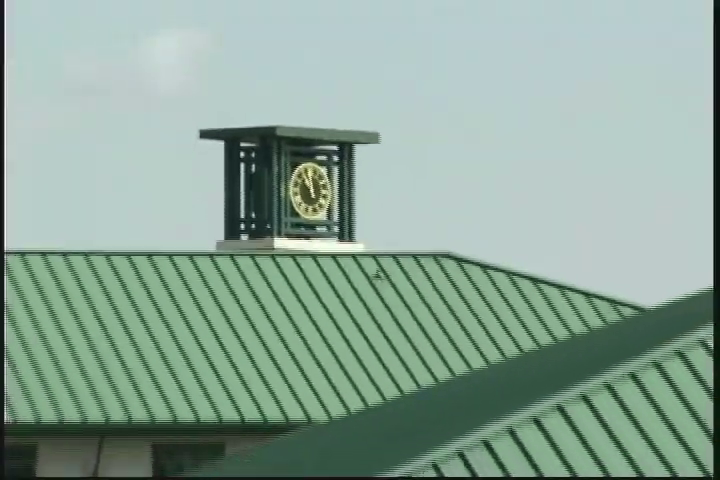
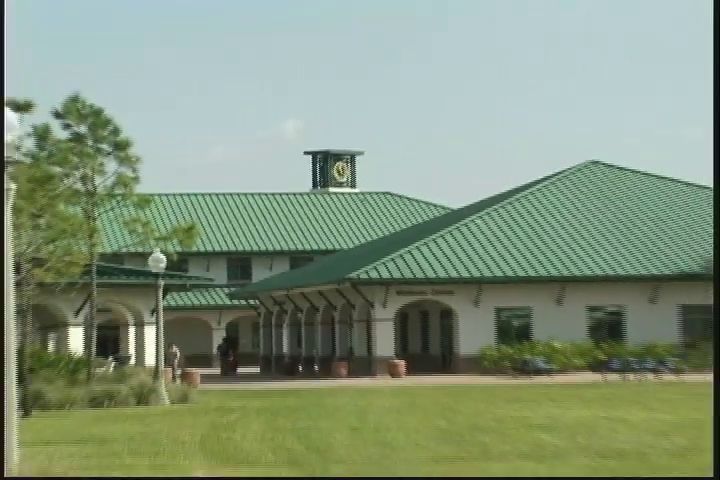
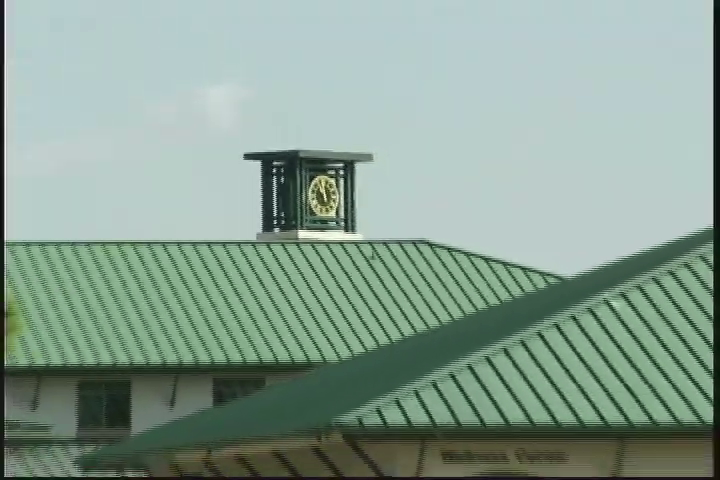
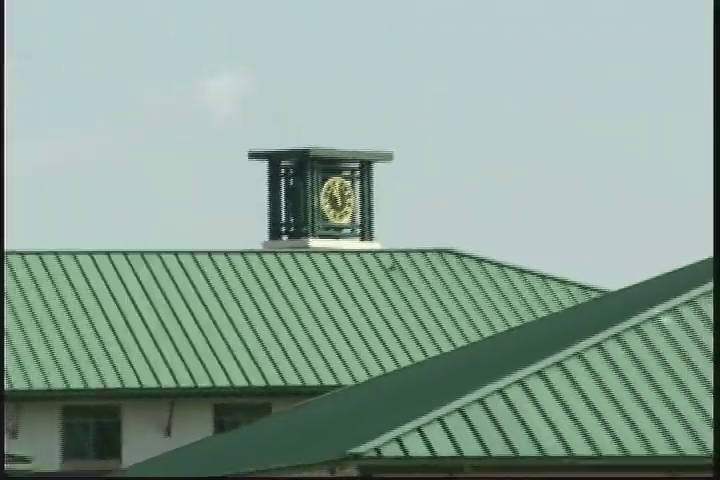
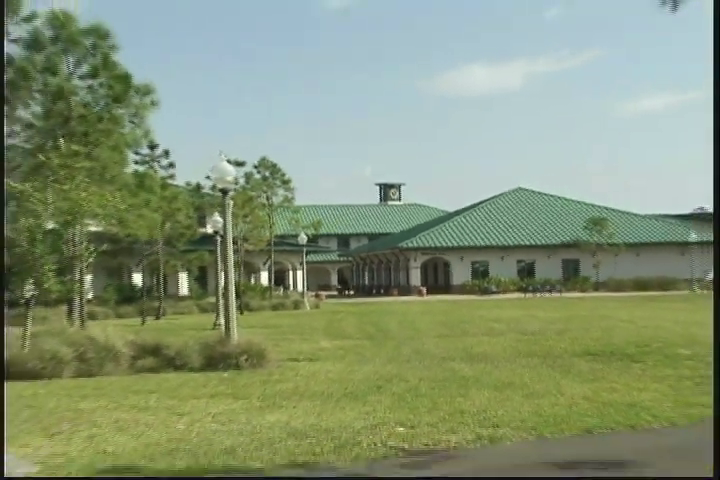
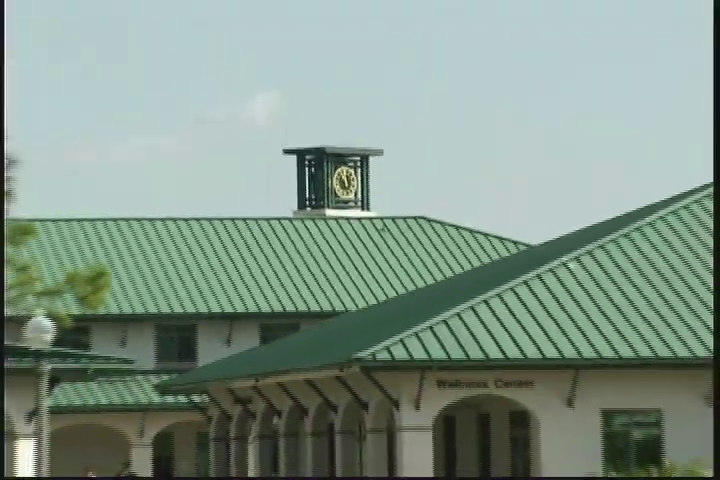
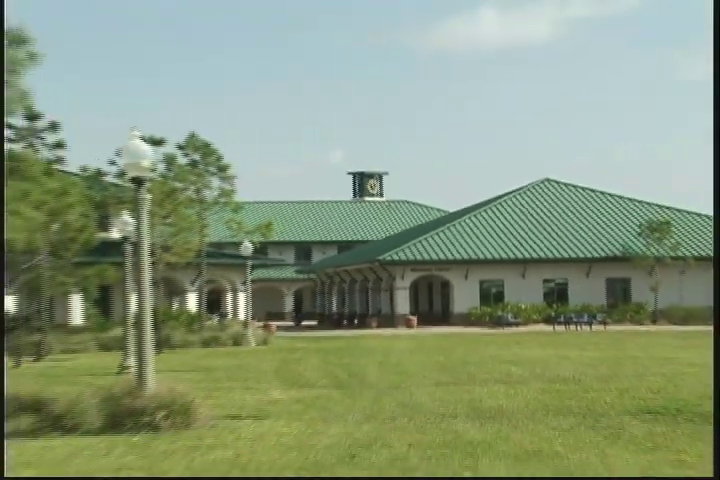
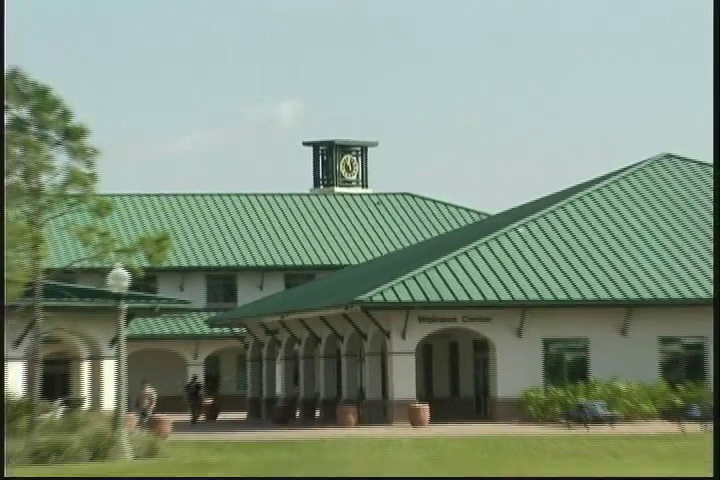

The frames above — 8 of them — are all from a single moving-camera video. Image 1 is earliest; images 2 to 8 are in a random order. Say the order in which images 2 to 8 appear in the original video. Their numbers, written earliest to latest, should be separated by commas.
4, 3, 6, 8, 2, 7, 5
